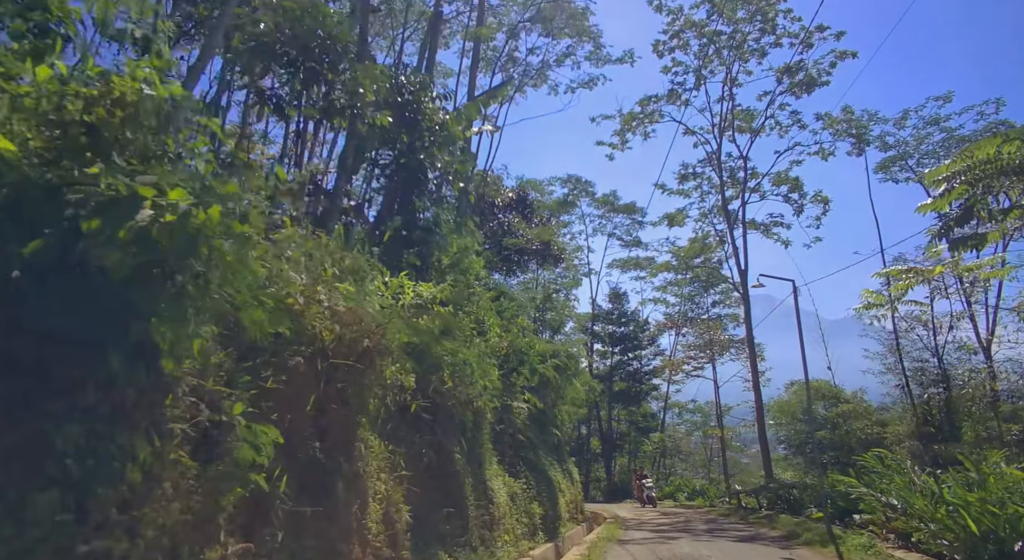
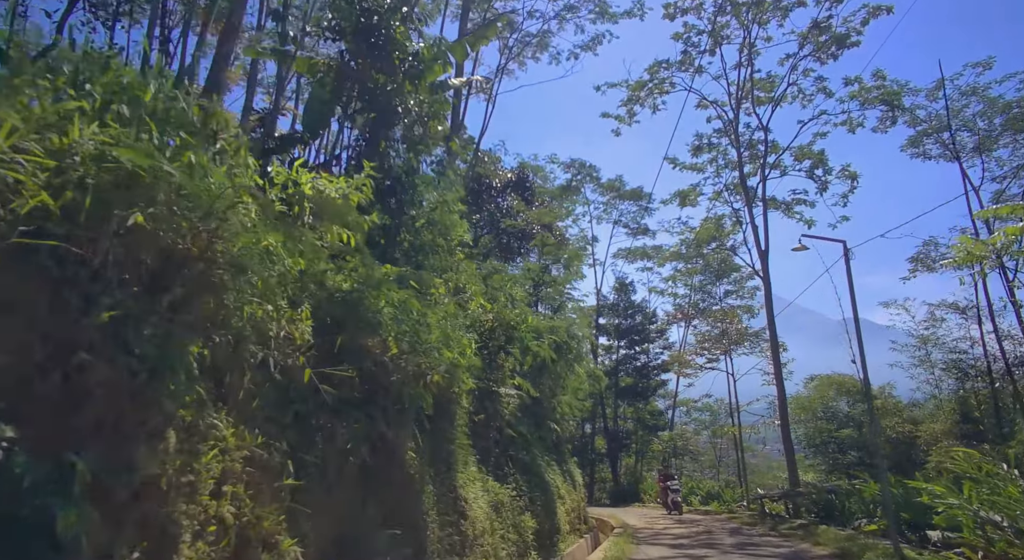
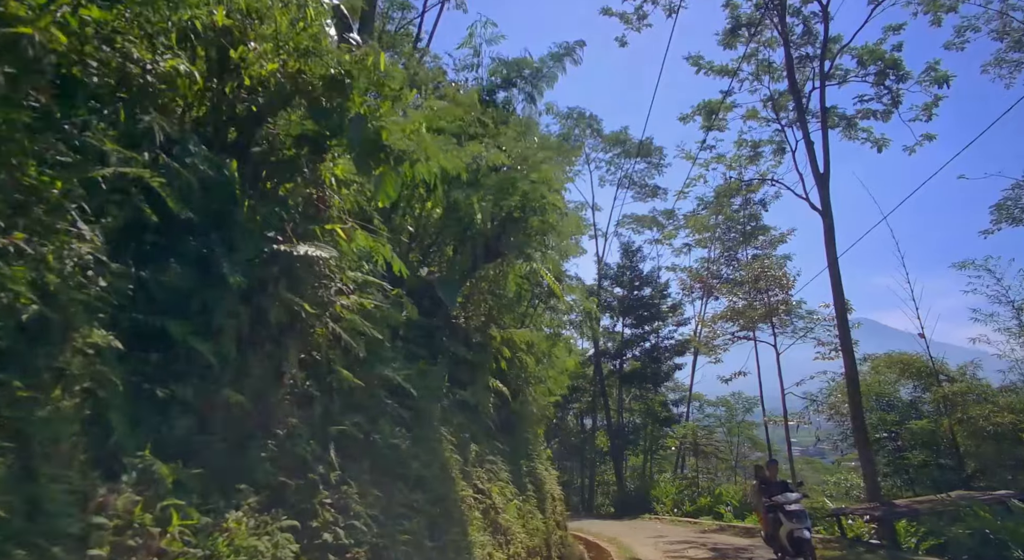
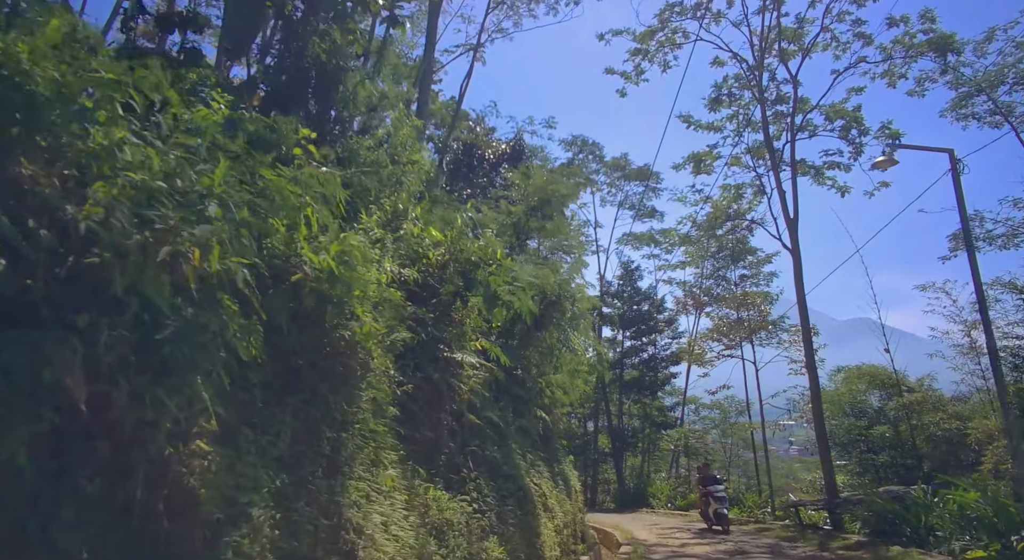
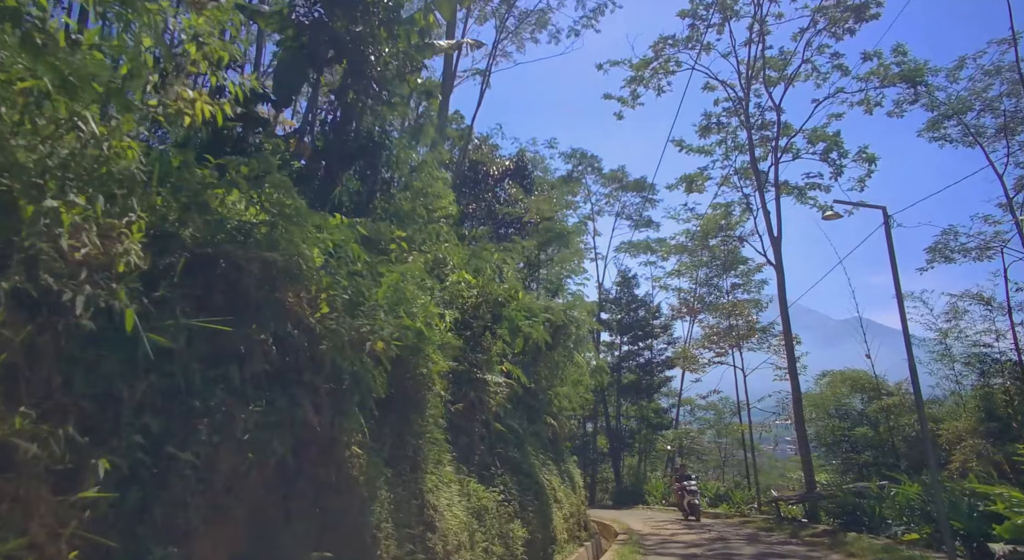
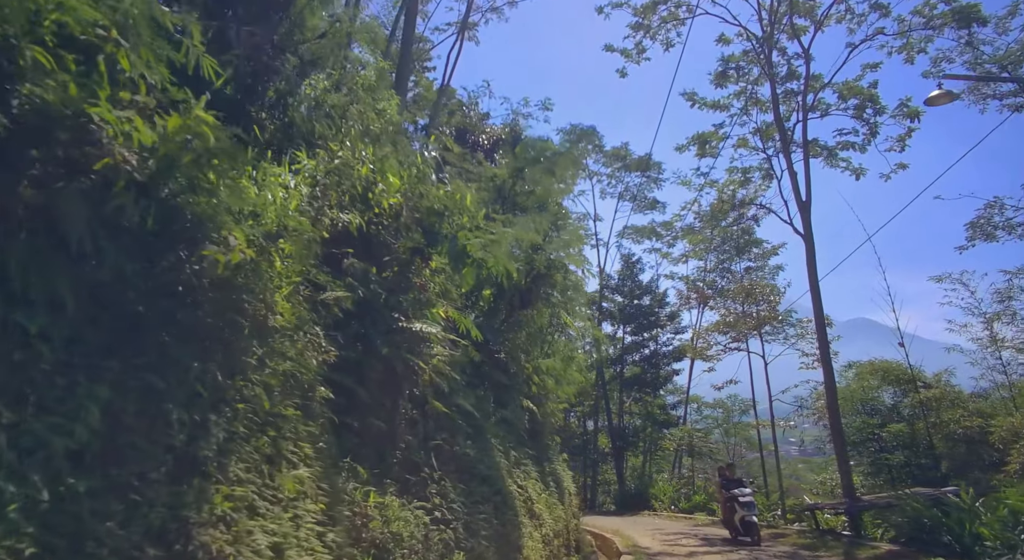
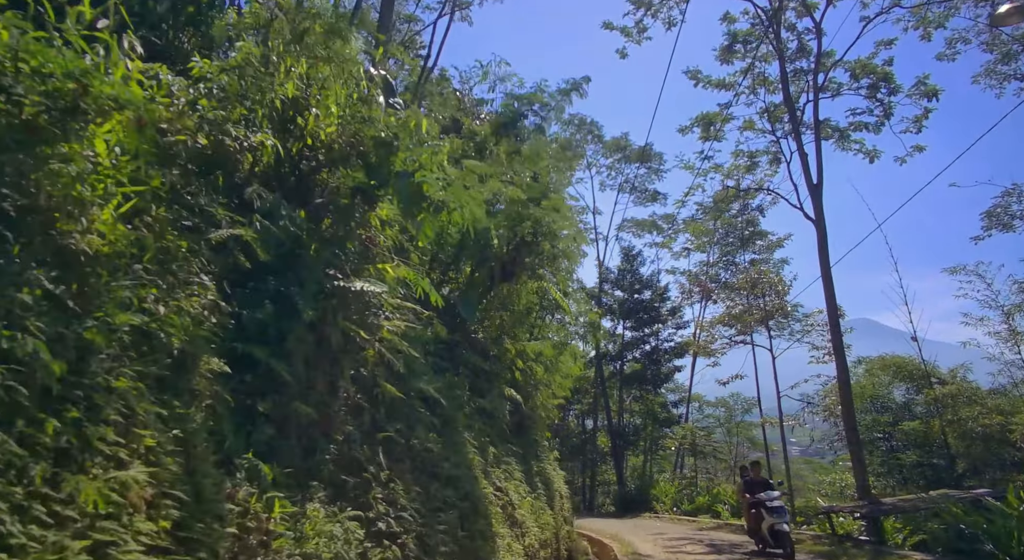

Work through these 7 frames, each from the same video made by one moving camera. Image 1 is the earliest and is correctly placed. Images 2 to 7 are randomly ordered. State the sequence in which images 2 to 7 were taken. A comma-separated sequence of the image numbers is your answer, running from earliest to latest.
2, 5, 4, 6, 7, 3
